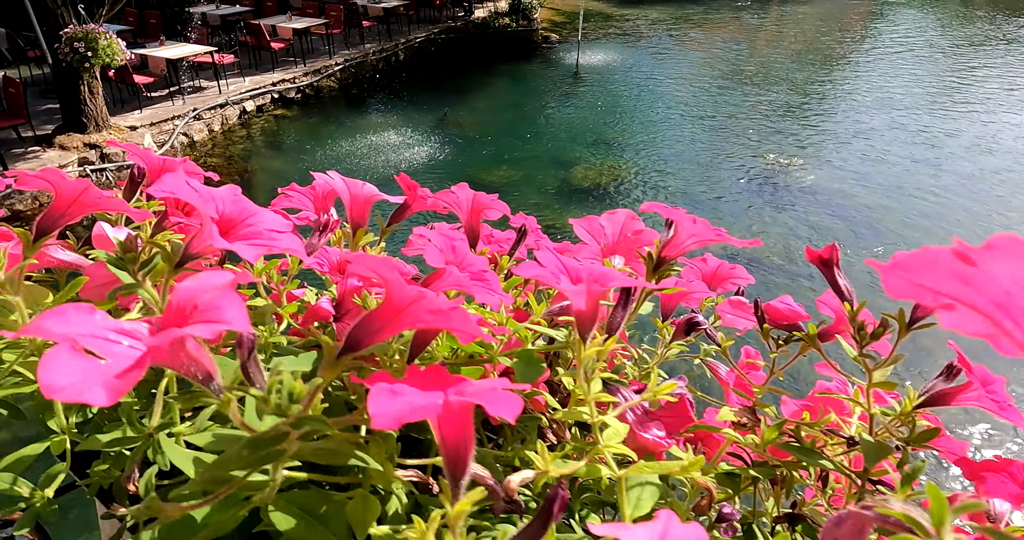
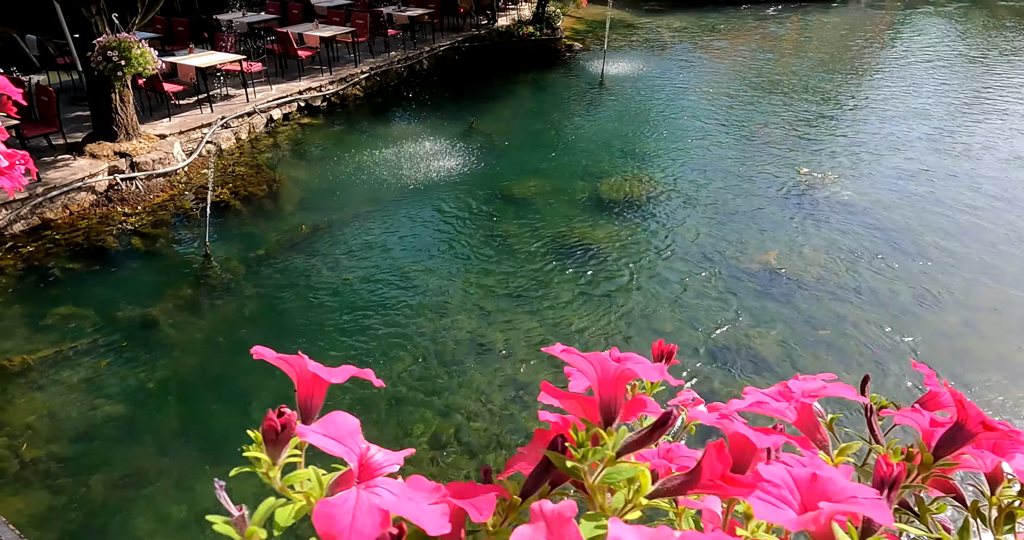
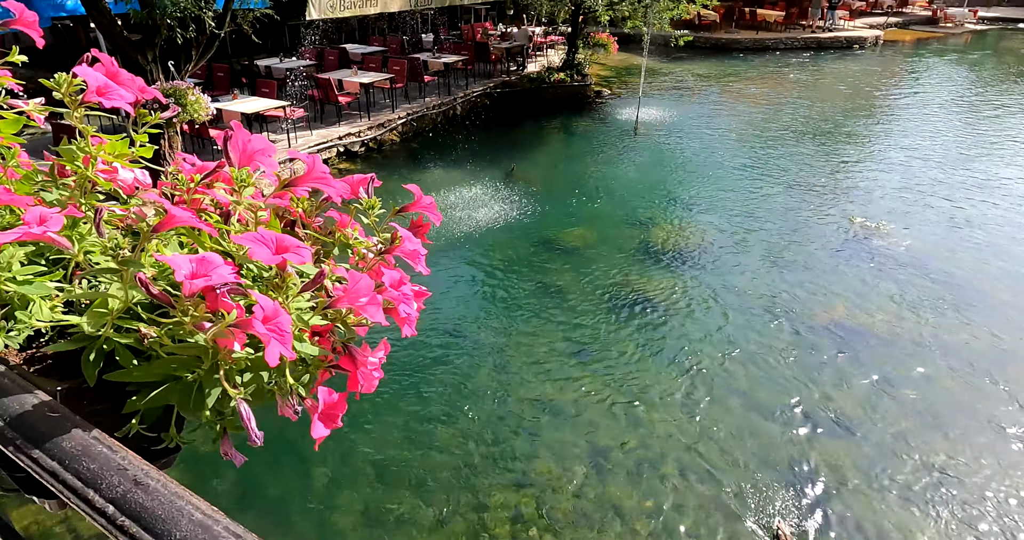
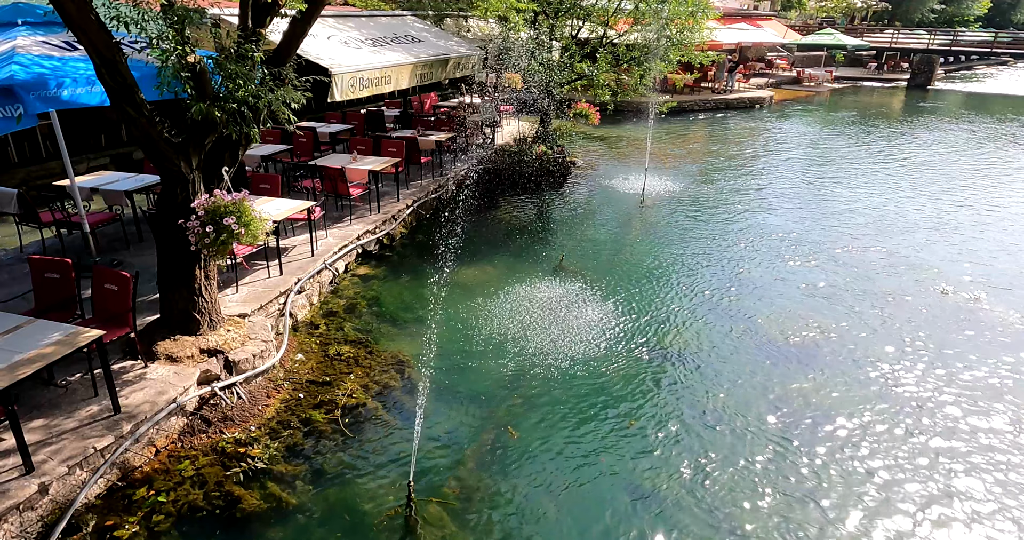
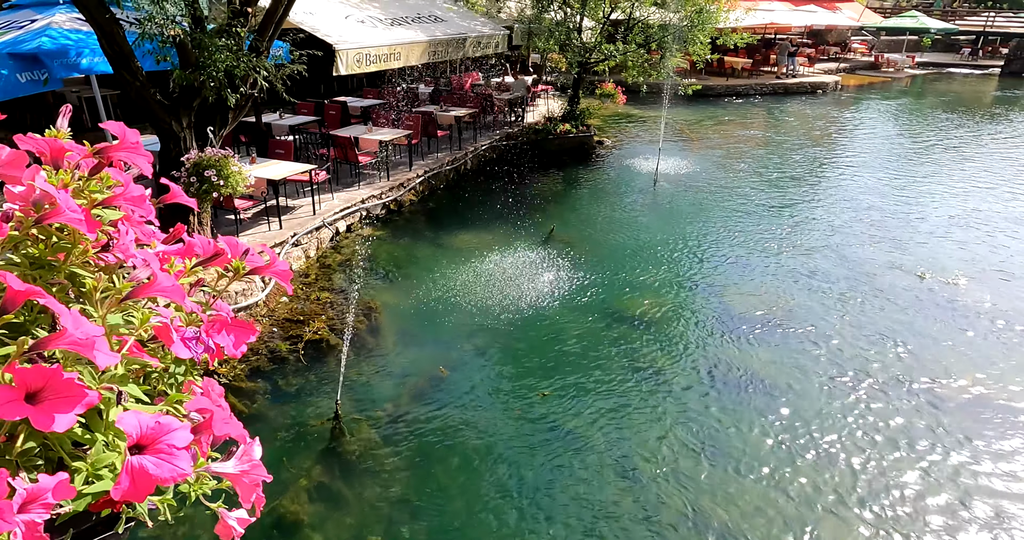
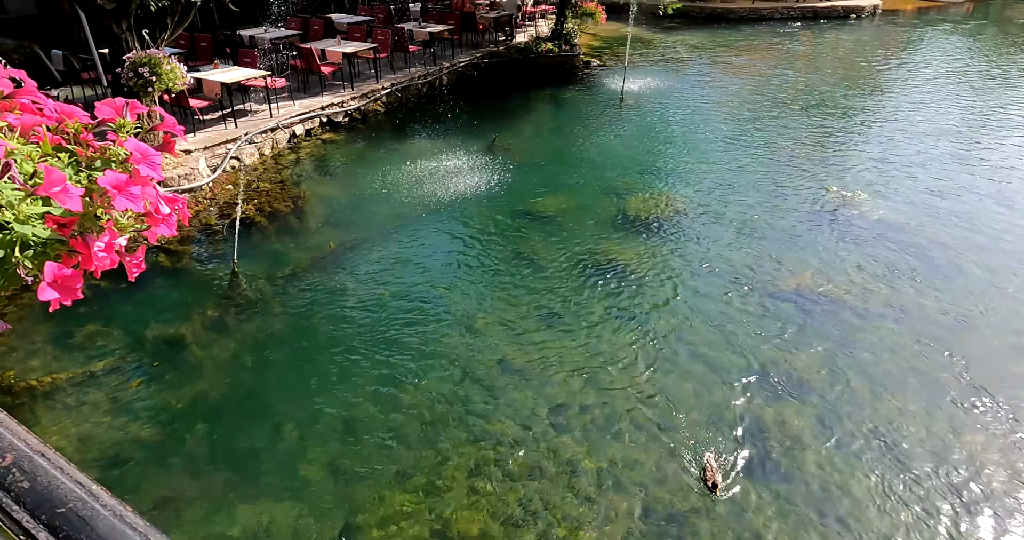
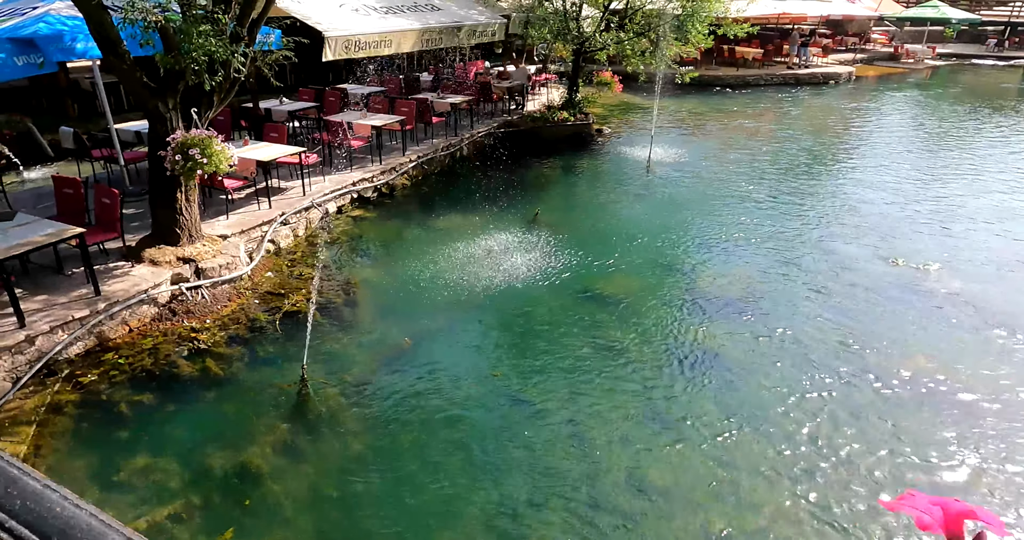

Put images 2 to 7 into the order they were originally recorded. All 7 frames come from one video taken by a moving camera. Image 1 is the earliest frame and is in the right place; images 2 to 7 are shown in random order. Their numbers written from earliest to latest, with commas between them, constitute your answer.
2, 6, 3, 7, 5, 4
